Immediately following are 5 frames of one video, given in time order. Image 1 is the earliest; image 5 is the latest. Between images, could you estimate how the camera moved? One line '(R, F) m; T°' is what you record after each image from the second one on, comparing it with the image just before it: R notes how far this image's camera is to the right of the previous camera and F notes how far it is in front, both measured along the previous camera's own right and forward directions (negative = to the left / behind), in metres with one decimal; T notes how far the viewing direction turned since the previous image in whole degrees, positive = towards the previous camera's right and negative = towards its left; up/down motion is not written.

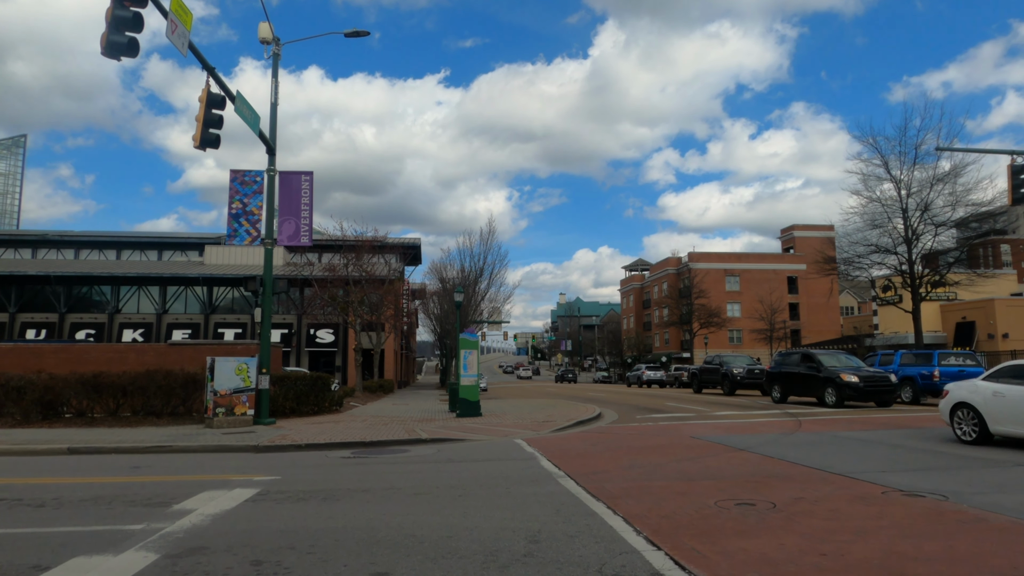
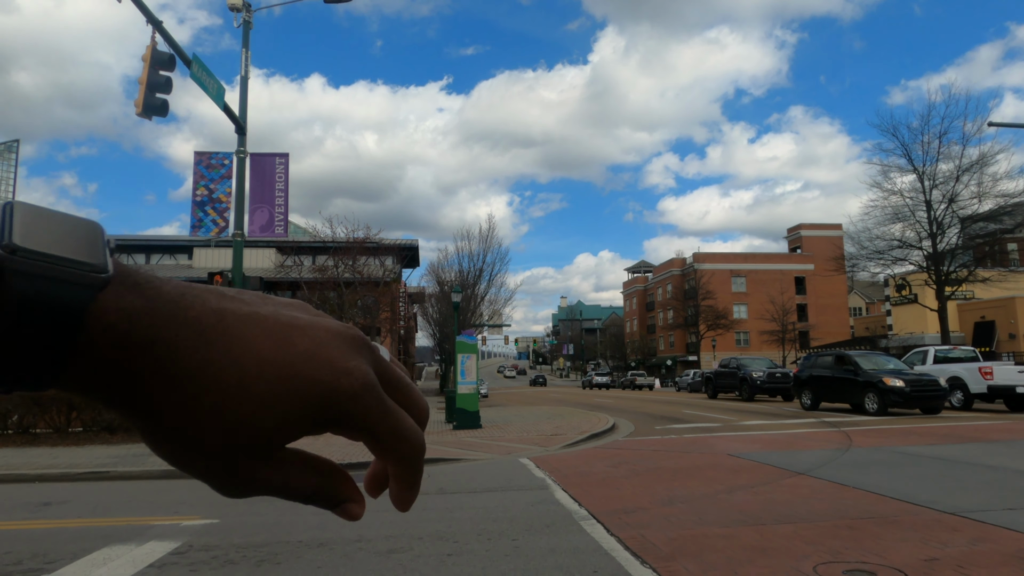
(-0.1, +2.0) m; 0°
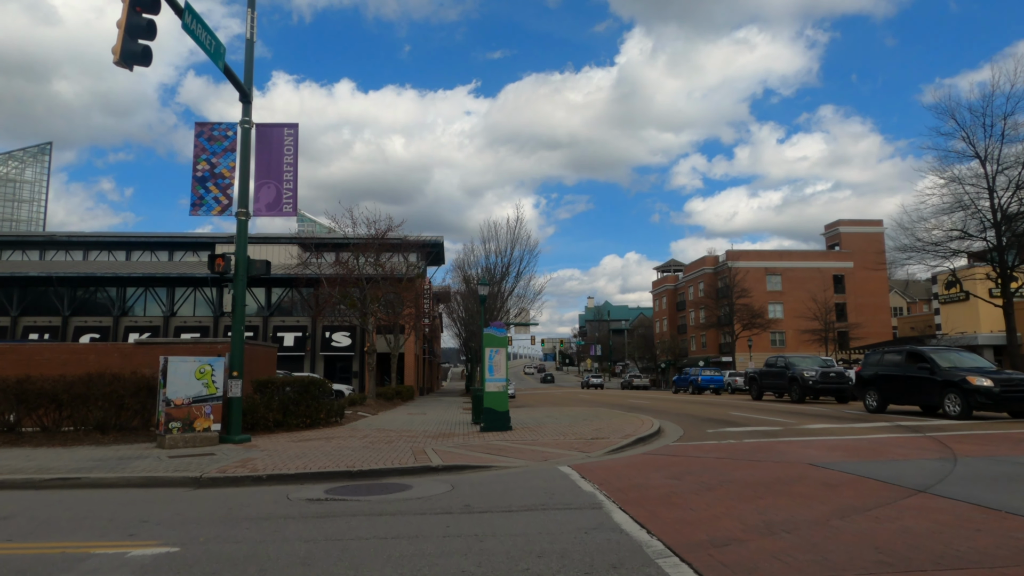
(-0.2, +1.7) m; -2°
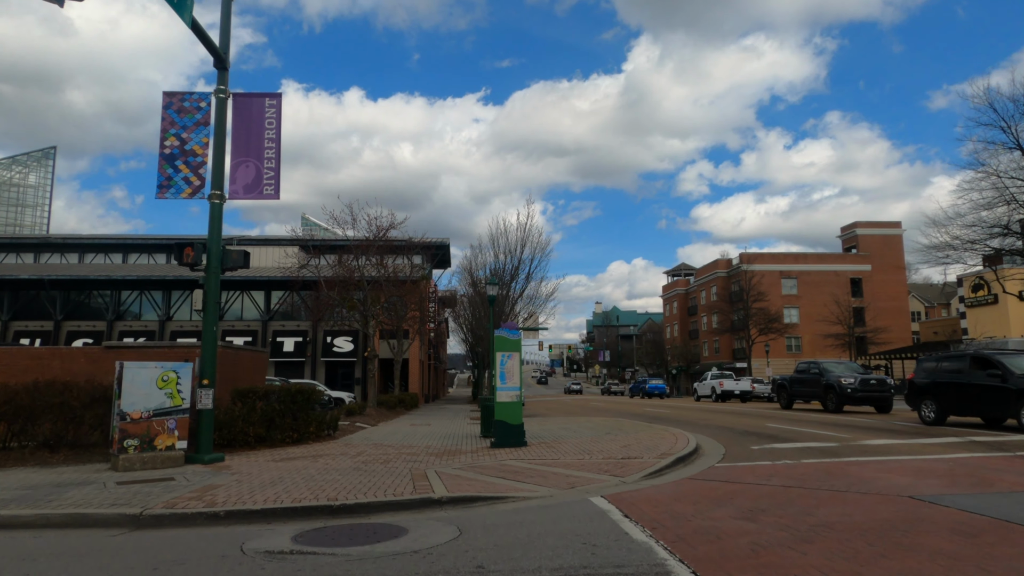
(-0.2, +1.8) m; -1°
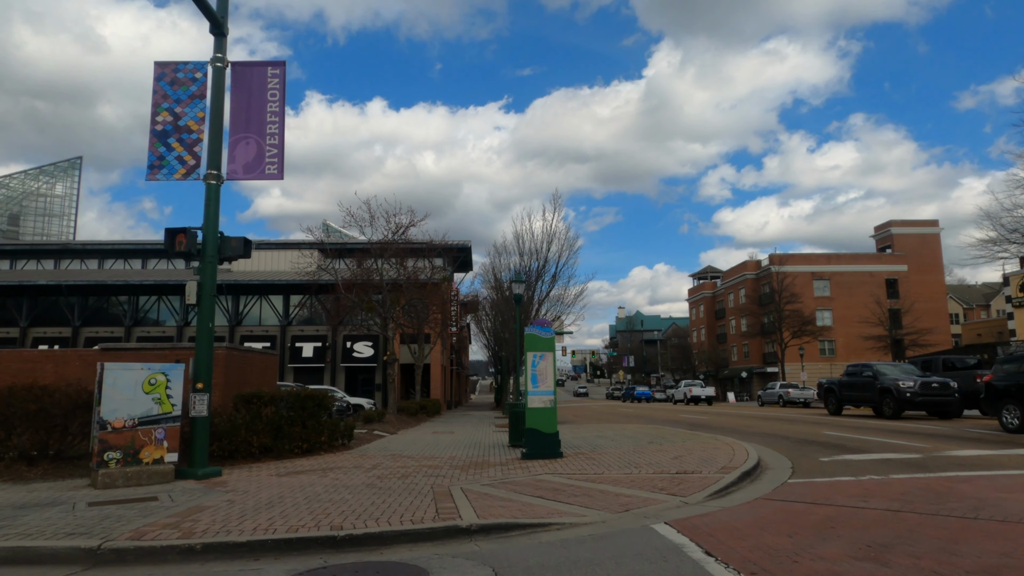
(-0.2, +1.4) m; -2°
